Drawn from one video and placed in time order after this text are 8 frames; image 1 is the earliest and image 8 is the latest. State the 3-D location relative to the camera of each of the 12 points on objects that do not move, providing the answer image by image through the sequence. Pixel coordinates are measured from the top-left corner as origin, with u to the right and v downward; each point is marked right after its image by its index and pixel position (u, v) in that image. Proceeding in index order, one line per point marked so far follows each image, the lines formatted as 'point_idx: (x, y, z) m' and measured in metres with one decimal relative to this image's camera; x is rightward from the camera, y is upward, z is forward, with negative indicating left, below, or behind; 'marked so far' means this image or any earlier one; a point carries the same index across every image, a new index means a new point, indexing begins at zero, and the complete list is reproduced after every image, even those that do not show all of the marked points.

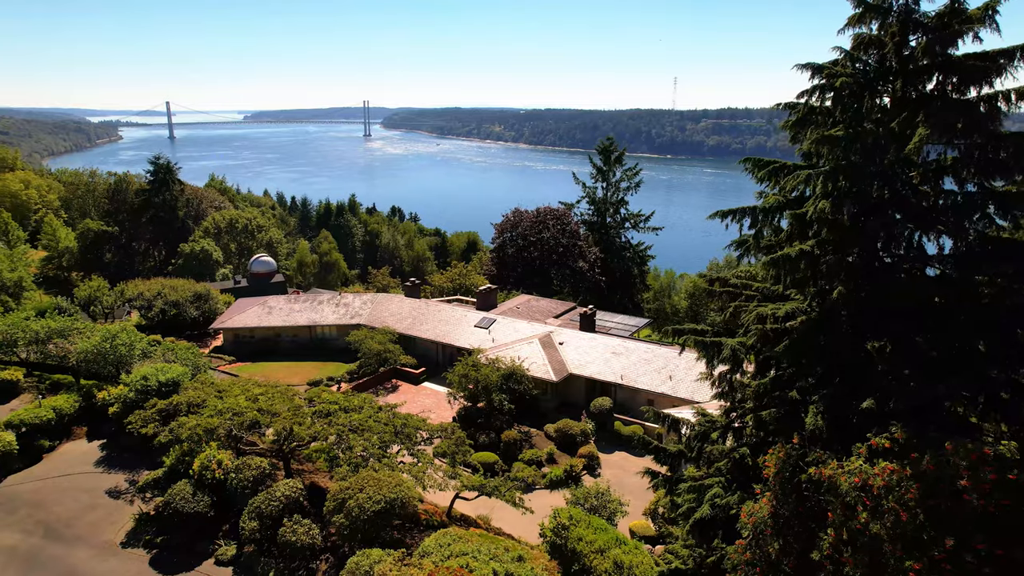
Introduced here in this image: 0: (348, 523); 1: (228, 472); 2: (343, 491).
0: (-3.8, -5.6, +14.9) m
1: (-7.4, -5.1, +17.0) m
2: (-4.0, -5.1, +15.4) m
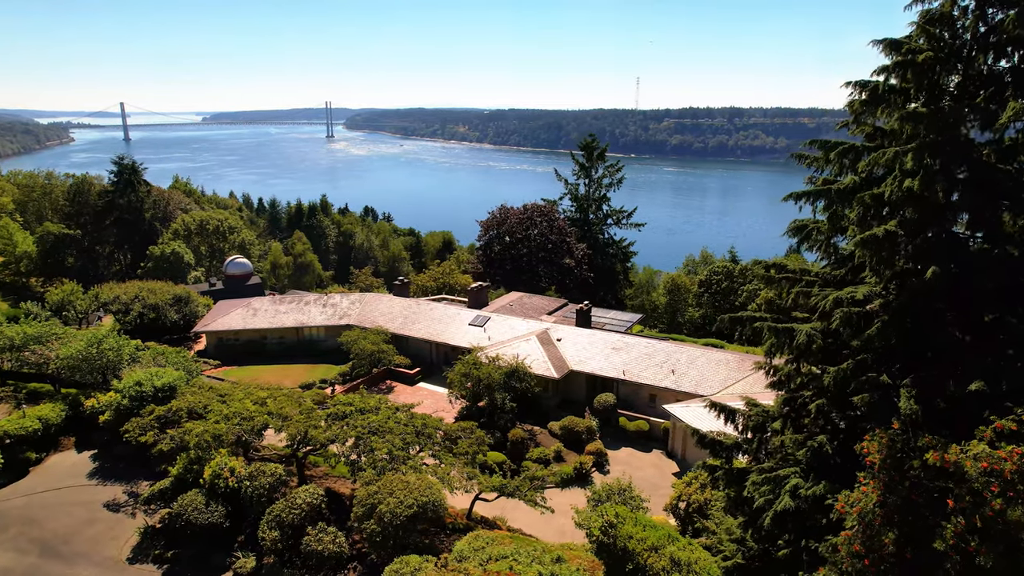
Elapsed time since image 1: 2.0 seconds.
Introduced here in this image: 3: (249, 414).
0: (-2.9, -5.5, +14.2) m
1: (-6.6, -5.1, +16.1) m
2: (-3.2, -4.9, +14.7) m
3: (-7.5, -3.7, +18.1) m
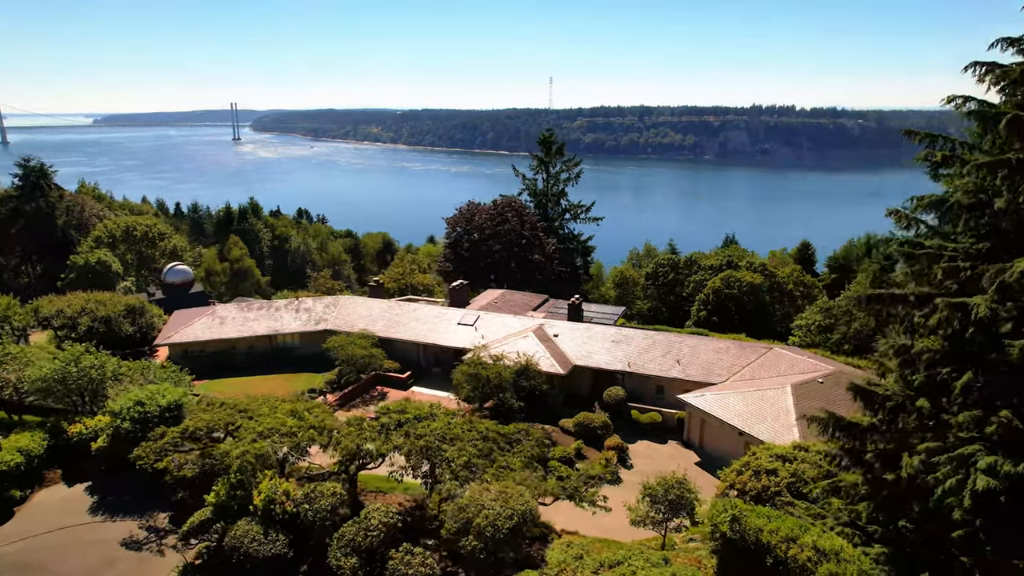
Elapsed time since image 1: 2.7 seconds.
0: (-0.6, -5.3, +13.0) m
1: (-4.6, -5.1, +14.5) m
2: (-1.0, -4.8, +13.5) m
3: (-5.7, -3.7, +16.3) m
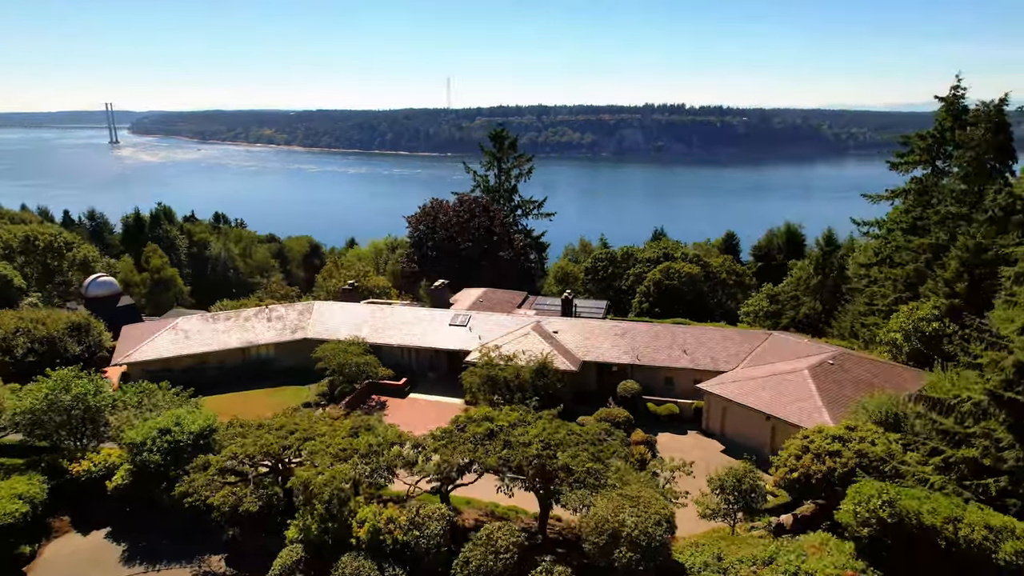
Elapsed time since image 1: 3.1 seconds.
0: (+2.3, -5.2, +12.0) m
1: (-1.8, -5.0, +12.9) m
2: (+1.9, -4.6, +12.5) m
3: (-3.2, -3.8, +14.6) m
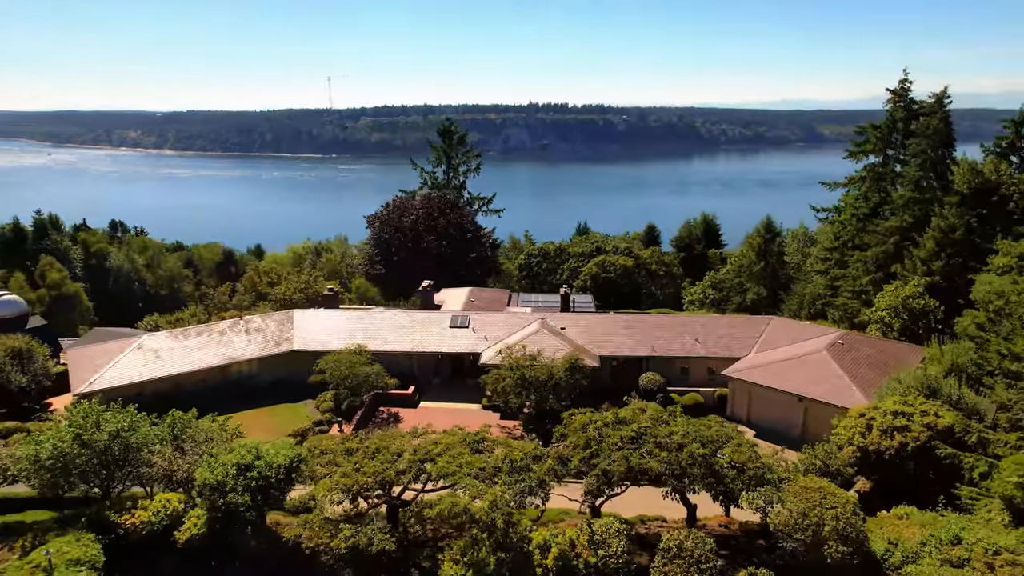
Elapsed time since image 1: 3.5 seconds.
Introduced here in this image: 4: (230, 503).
0: (+6.0, -4.8, +11.4) m
1: (+1.8, -4.9, +11.7) m
2: (+5.5, -4.4, +11.8) m
3: (+0.1, -3.7, +13.1) m
4: (-6.0, -4.6, +13.4) m
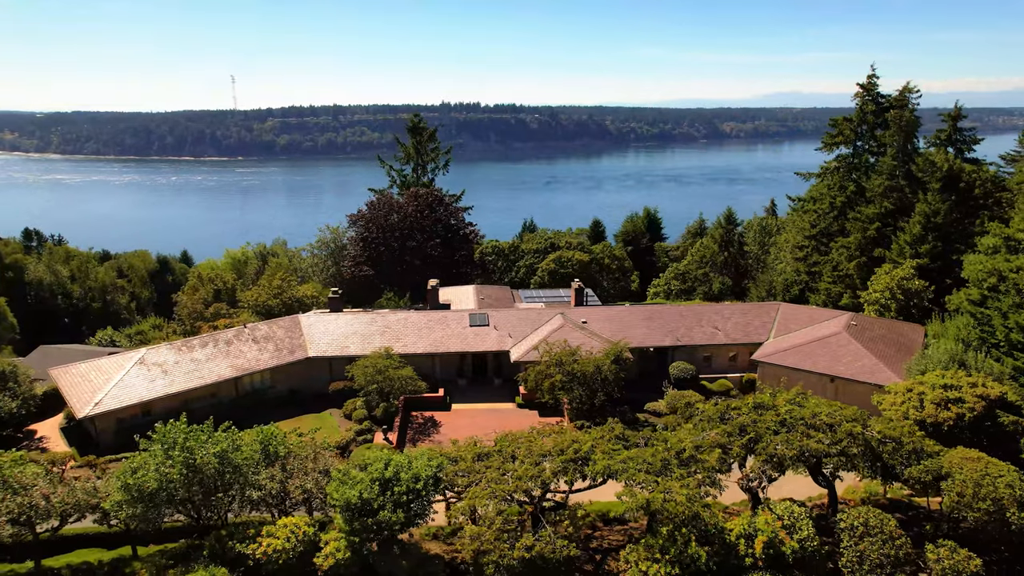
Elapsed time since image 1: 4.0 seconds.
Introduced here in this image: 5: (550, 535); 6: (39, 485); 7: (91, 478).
0: (+9.6, -4.4, +11.8) m
1: (+5.4, -4.6, +11.6) m
2: (+9.0, -3.9, +12.2) m
3: (+3.5, -3.4, +12.8) m
4: (-2.5, -4.6, +12.3) m
5: (+0.7, -4.8, +12.3) m
6: (-10.6, -4.4, +14.0) m
7: (-10.1, -4.6, +15.0) m
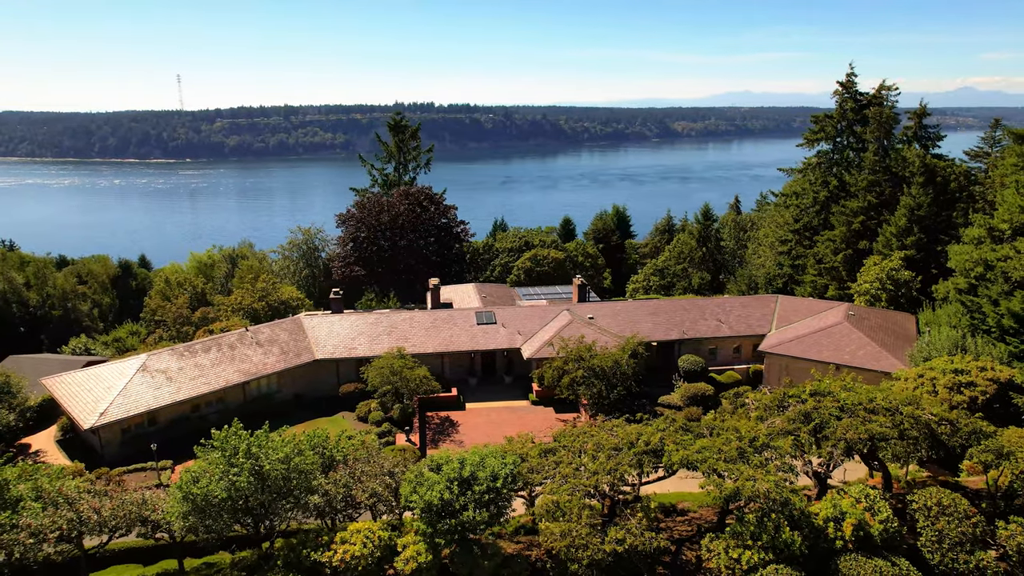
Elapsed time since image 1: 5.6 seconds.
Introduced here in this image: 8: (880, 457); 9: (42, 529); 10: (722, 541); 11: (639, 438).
0: (+11.2, -4.1, +12.4) m
1: (+7.0, -4.4, +11.8) m
2: (+10.6, -3.6, +12.6) m
3: (+5.0, -3.2, +12.9) m
4: (-0.9, -4.5, +12.1) m
5: (+2.4, -4.7, +12.3) m
6: (-9.1, -4.5, +13.3) m
7: (-8.6, -4.6, +14.3) m
8: (+8.2, -3.7, +13.8) m
9: (-9.4, -4.8, +12.5) m
10: (+4.0, -4.8, +11.7) m
11: (+2.8, -3.3, +13.6) m
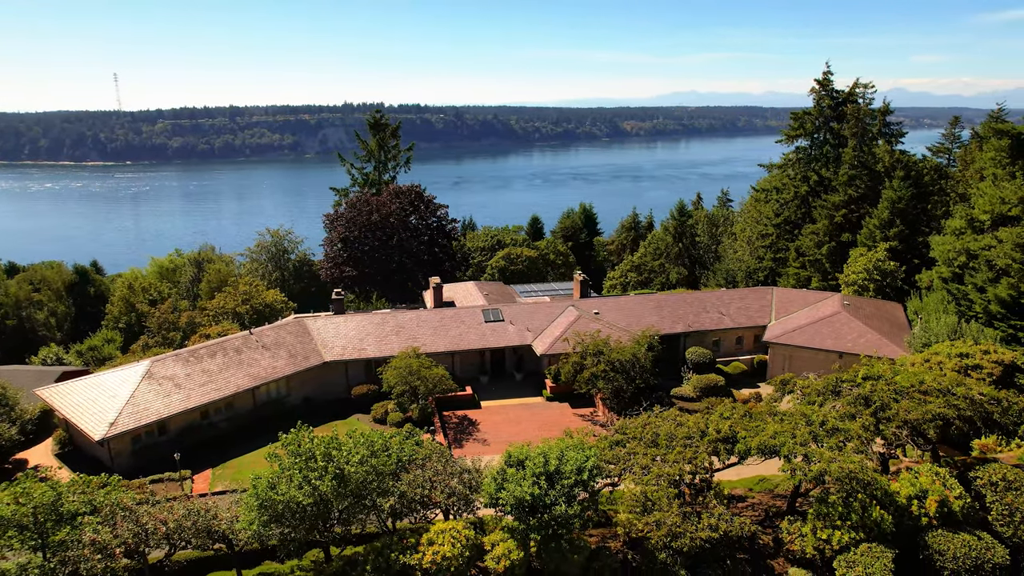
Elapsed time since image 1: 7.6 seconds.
0: (+12.9, -3.7, +13.1) m
1: (+8.8, -4.1, +12.3) m
2: (+12.3, -3.2, +13.3) m
3: (+6.7, -3.0, +13.2) m
4: (+0.8, -4.4, +12.0) m
5: (+4.1, -4.5, +12.4) m
6: (-7.4, -4.5, +12.6) m
7: (-7.0, -4.6, +13.7) m
8: (+9.8, -3.4, +14.3) m
9: (-7.7, -4.9, +11.8) m
10: (+5.7, -4.5, +12.0) m
11: (+4.4, -3.1, +13.8) m
